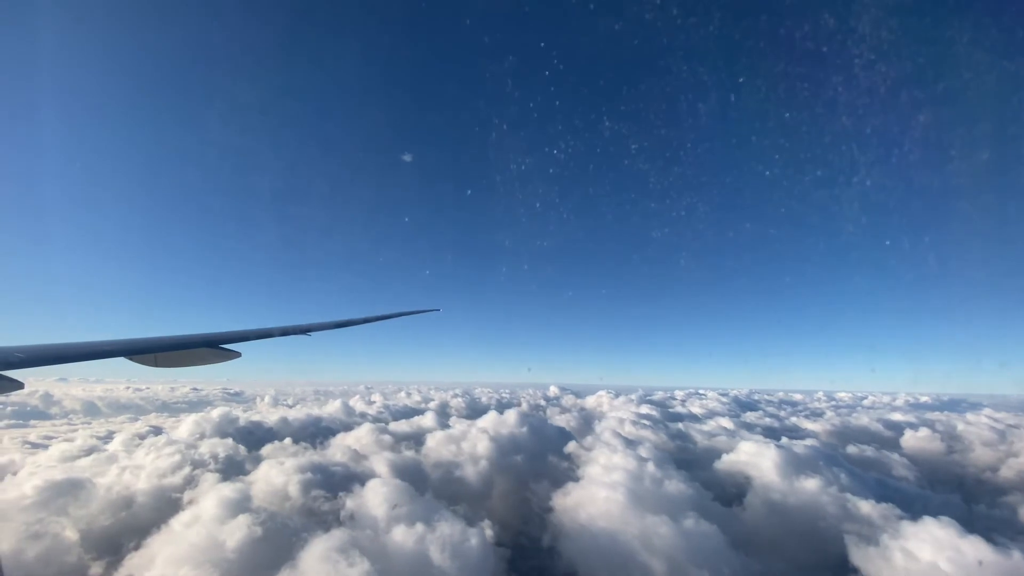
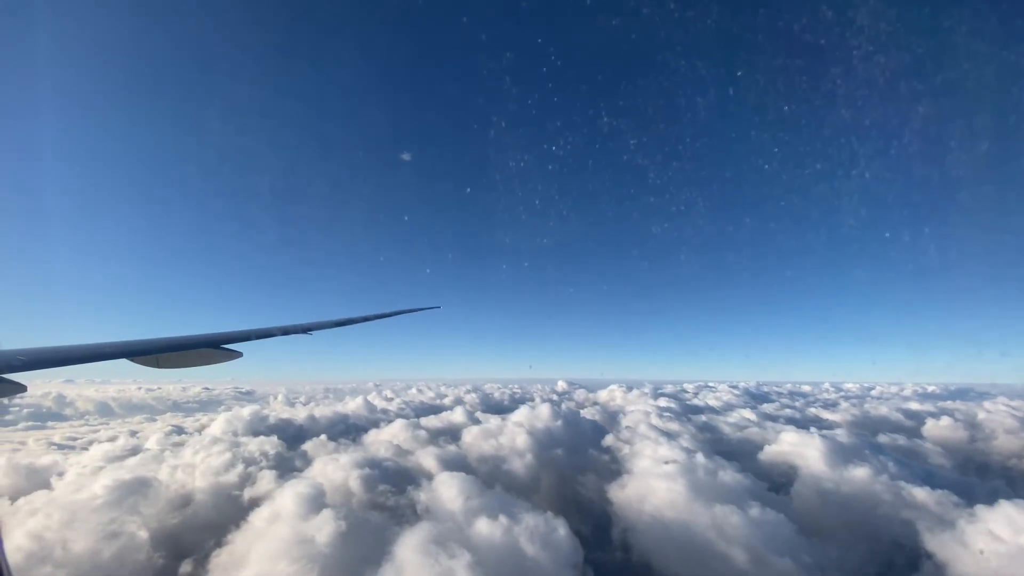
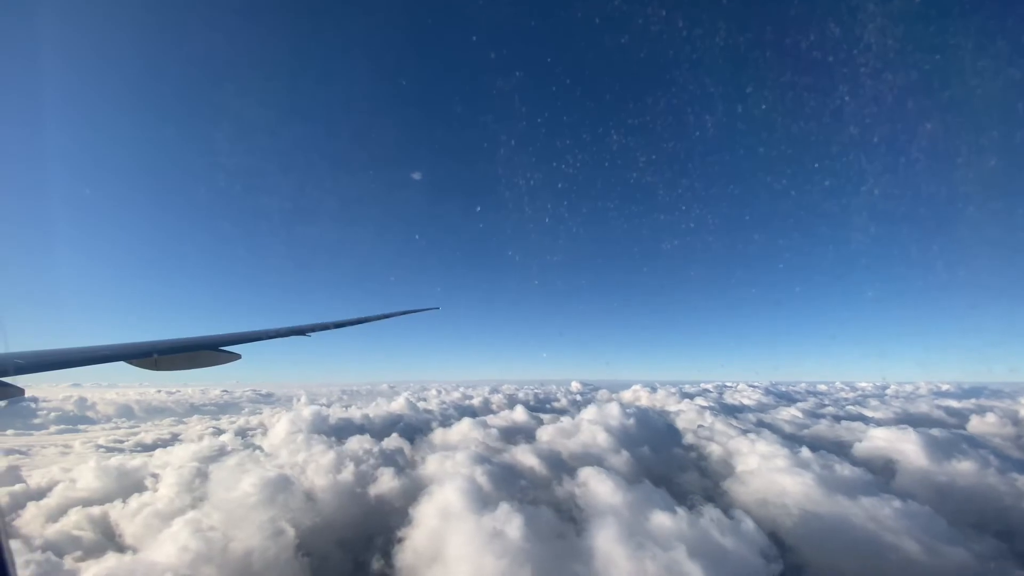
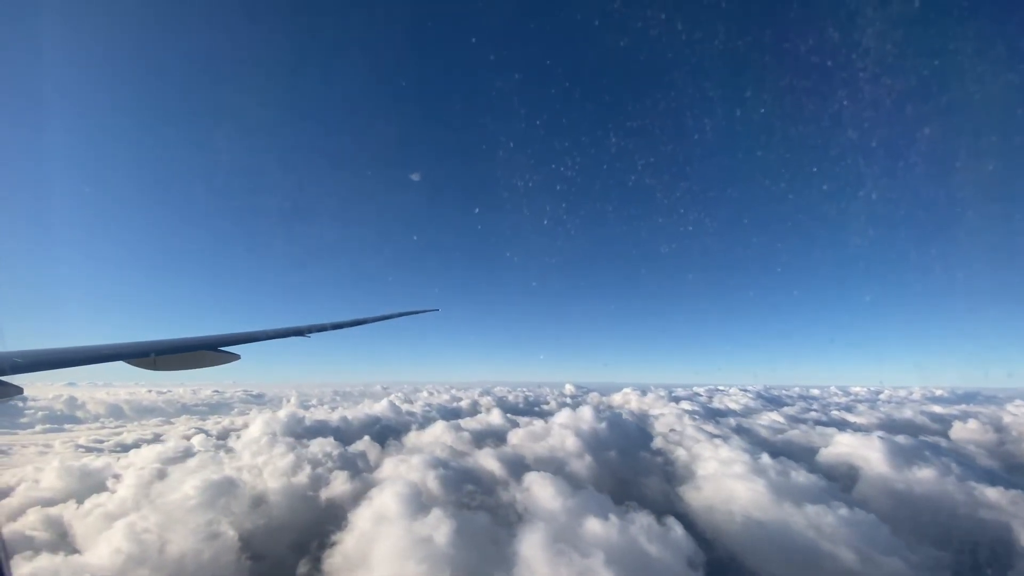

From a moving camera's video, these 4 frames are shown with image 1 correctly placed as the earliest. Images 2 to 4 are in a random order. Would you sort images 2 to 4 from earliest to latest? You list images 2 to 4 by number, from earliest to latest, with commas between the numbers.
2, 4, 3
